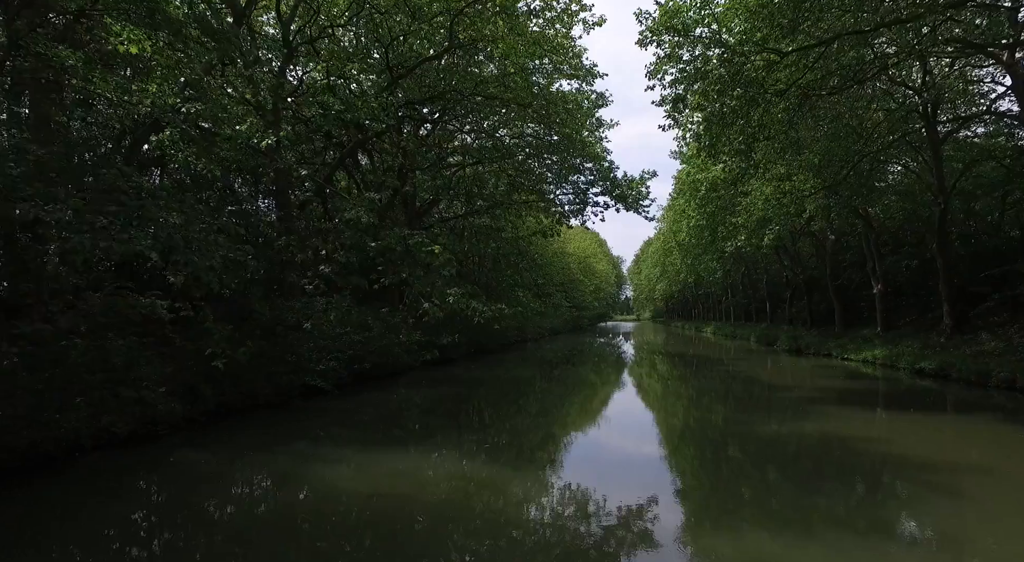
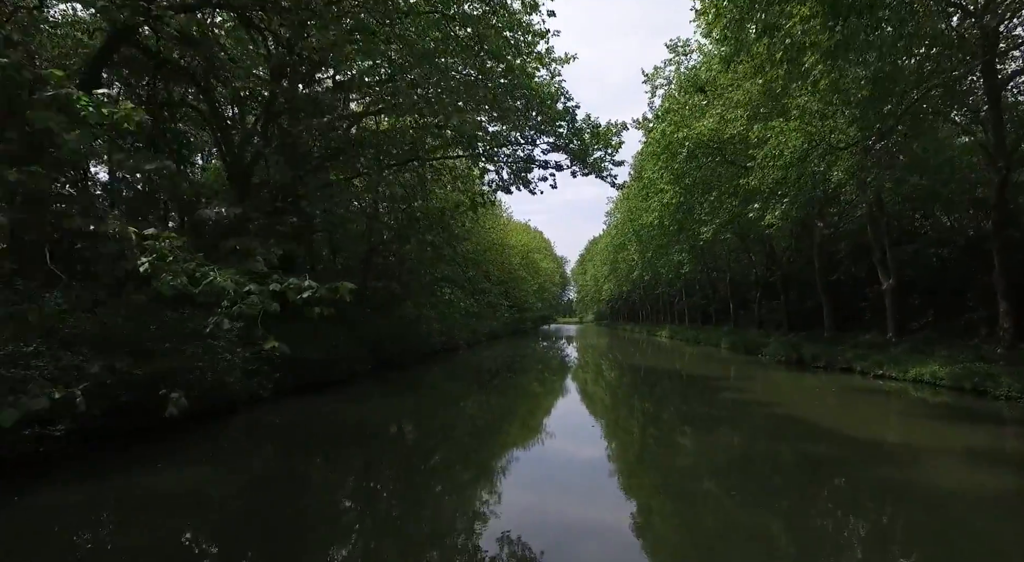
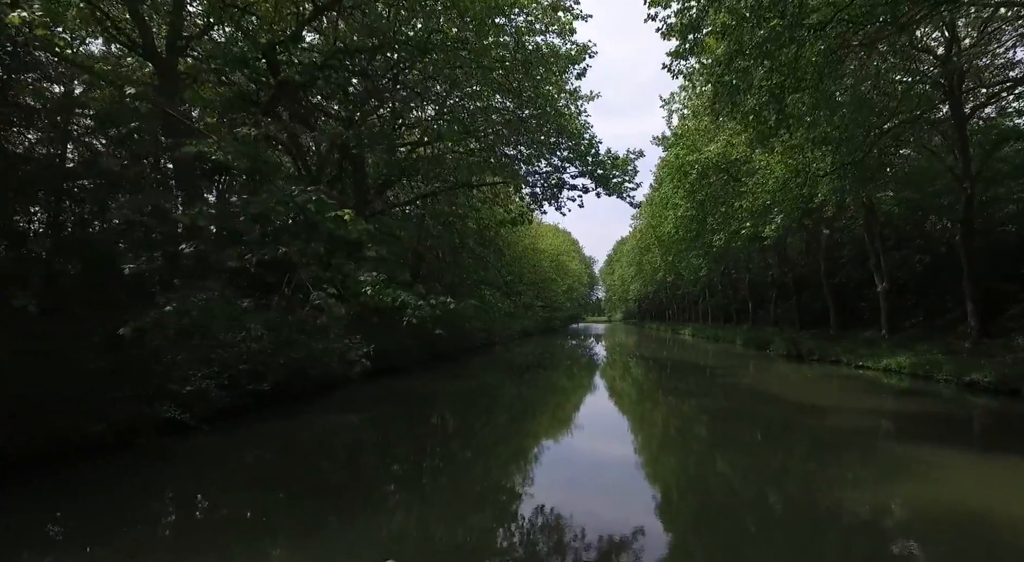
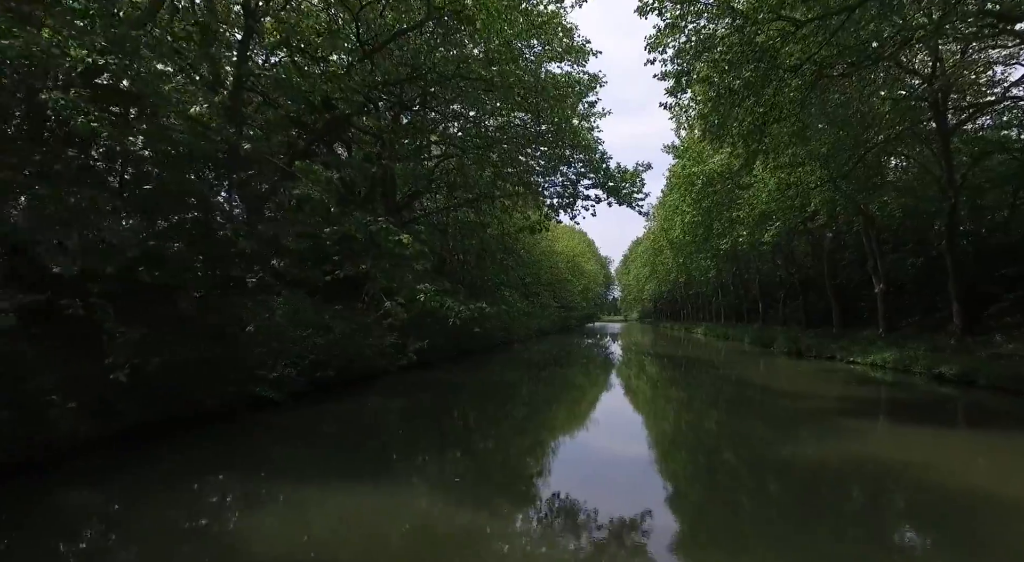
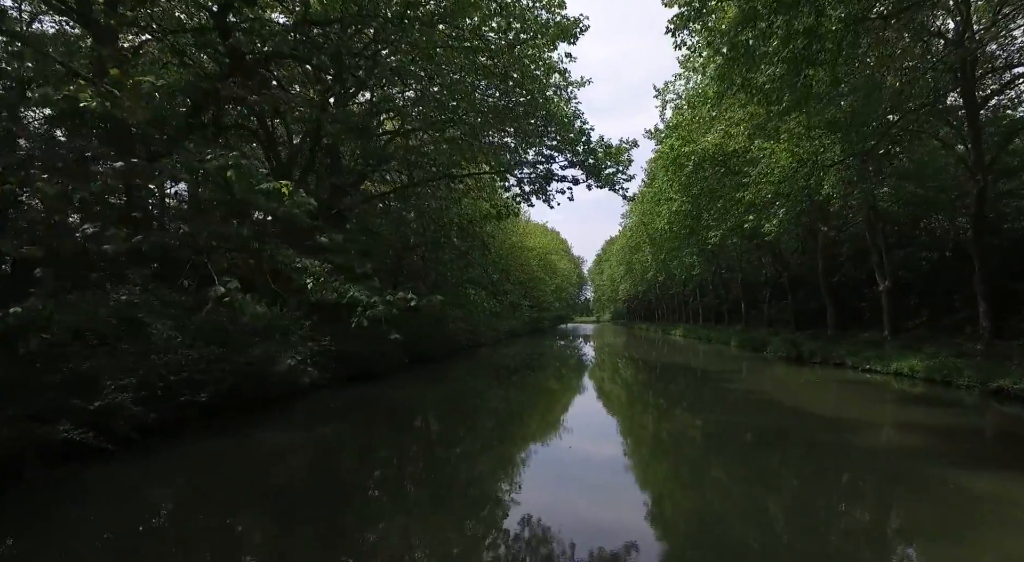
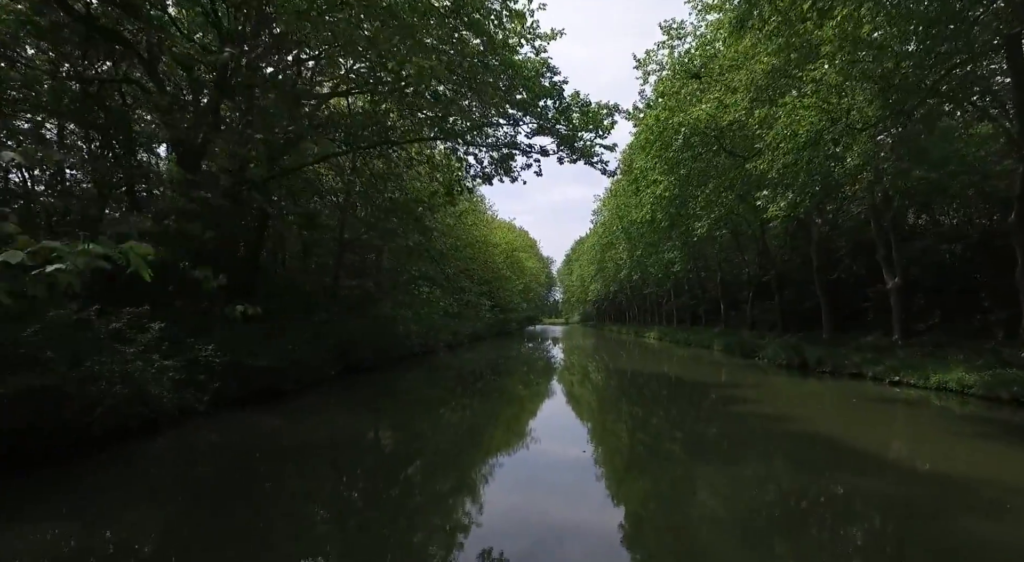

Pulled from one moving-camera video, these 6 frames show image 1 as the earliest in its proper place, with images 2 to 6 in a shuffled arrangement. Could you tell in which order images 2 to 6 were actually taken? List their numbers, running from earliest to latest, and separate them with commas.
4, 3, 5, 2, 6
